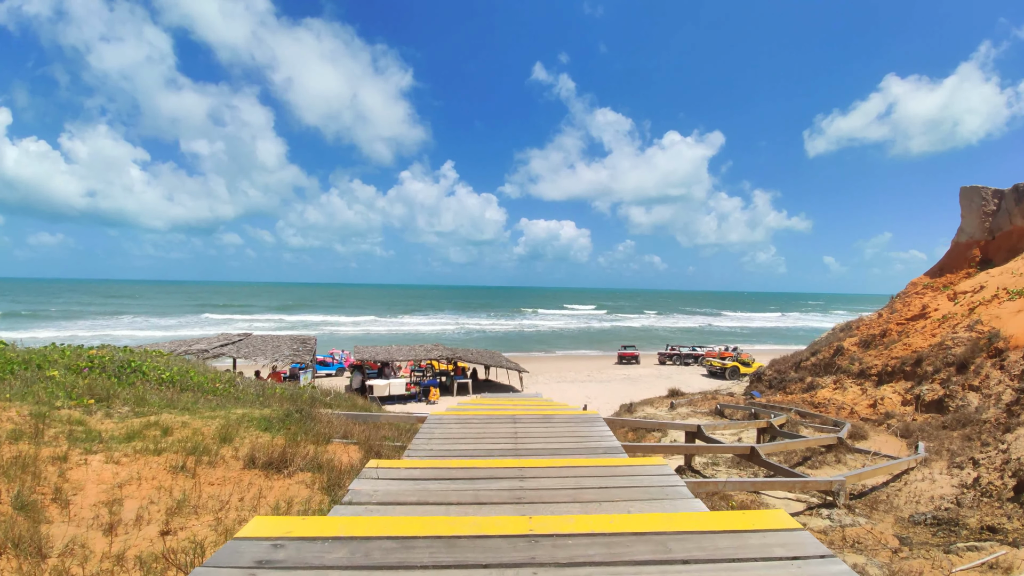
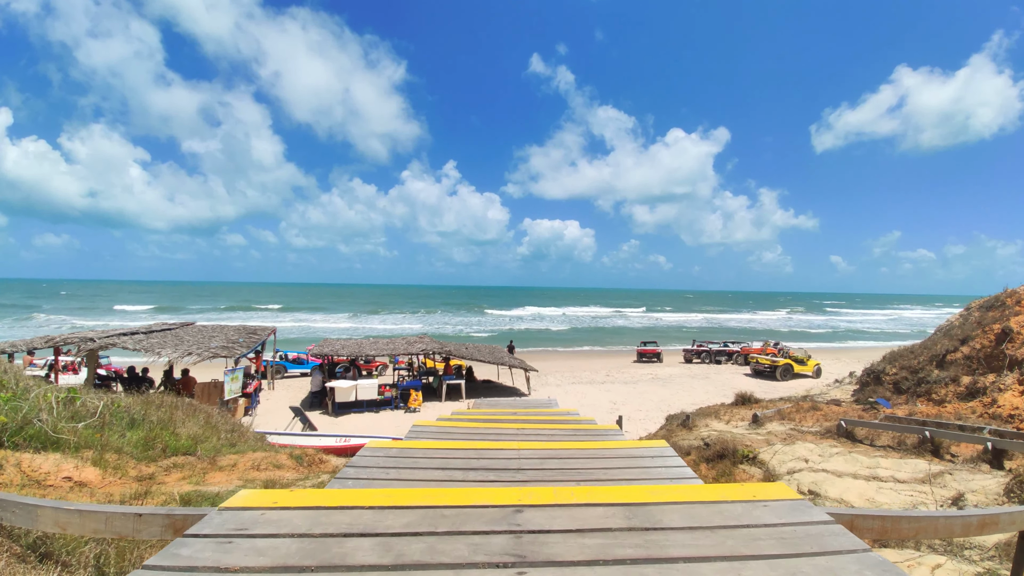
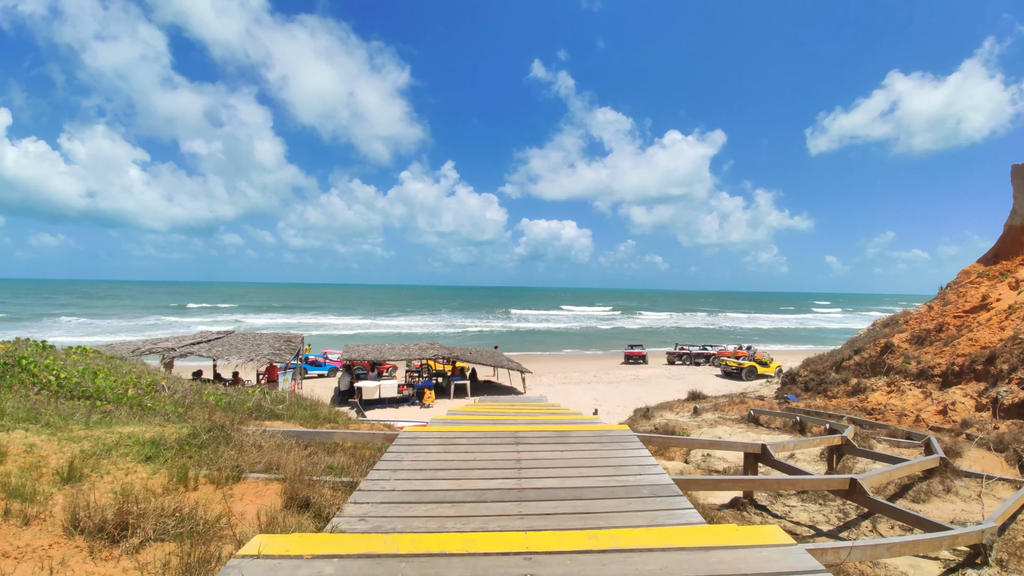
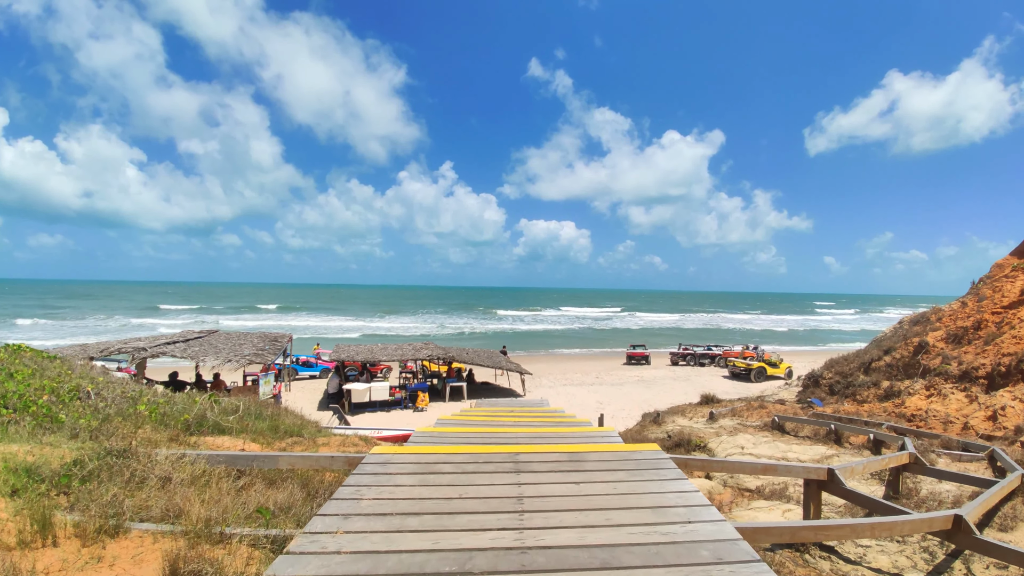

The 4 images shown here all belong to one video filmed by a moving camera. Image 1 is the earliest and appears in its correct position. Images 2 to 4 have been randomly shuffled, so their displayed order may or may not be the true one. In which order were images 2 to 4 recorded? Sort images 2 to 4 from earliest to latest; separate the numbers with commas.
3, 4, 2
